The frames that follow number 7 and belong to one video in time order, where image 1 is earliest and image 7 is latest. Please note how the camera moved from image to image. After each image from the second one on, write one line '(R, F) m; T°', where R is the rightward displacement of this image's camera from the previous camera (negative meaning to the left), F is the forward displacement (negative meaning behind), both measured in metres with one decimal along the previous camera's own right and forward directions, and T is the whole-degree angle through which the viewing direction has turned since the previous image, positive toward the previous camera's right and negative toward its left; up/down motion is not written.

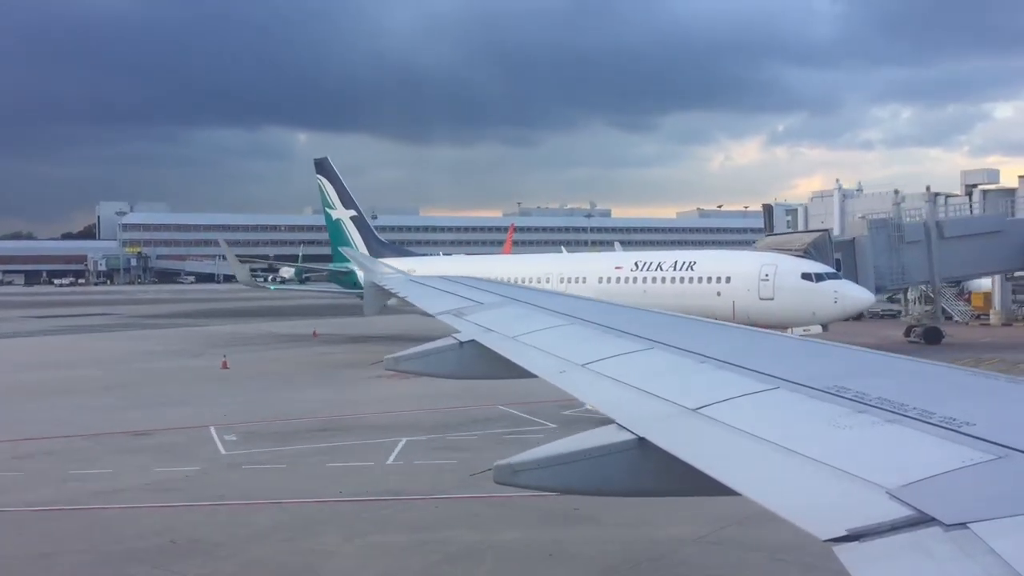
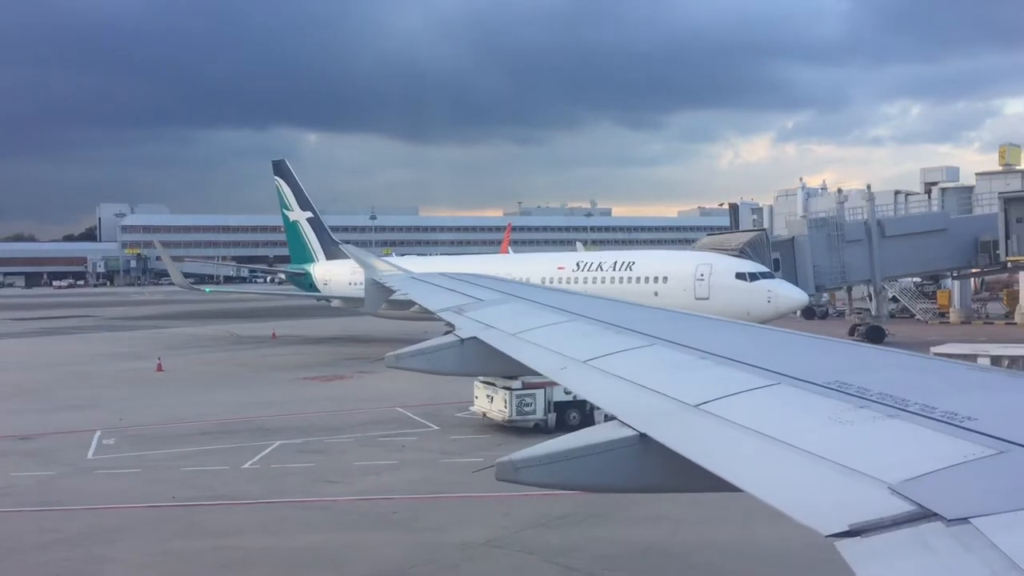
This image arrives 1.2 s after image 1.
(+0.4, 0.0) m; 0°
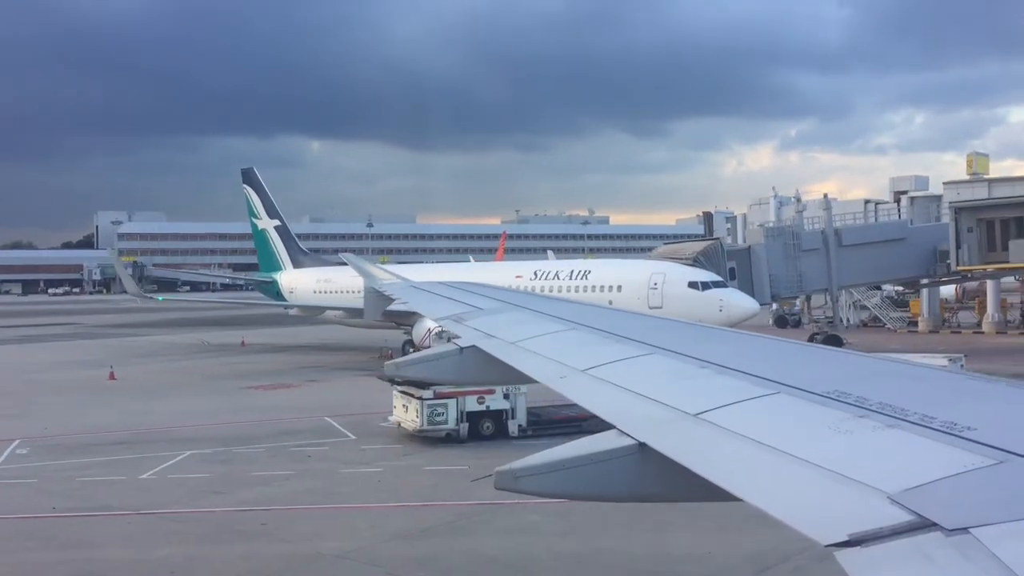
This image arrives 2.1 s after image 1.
(+0.3, 0.0) m; 0°
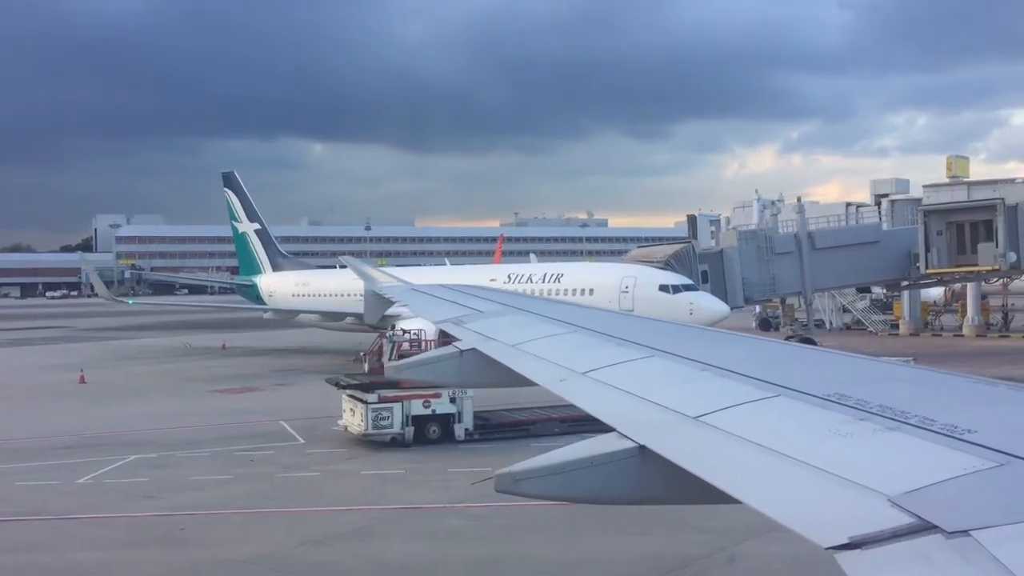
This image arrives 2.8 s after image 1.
(+0.2, 0.0) m; 0°
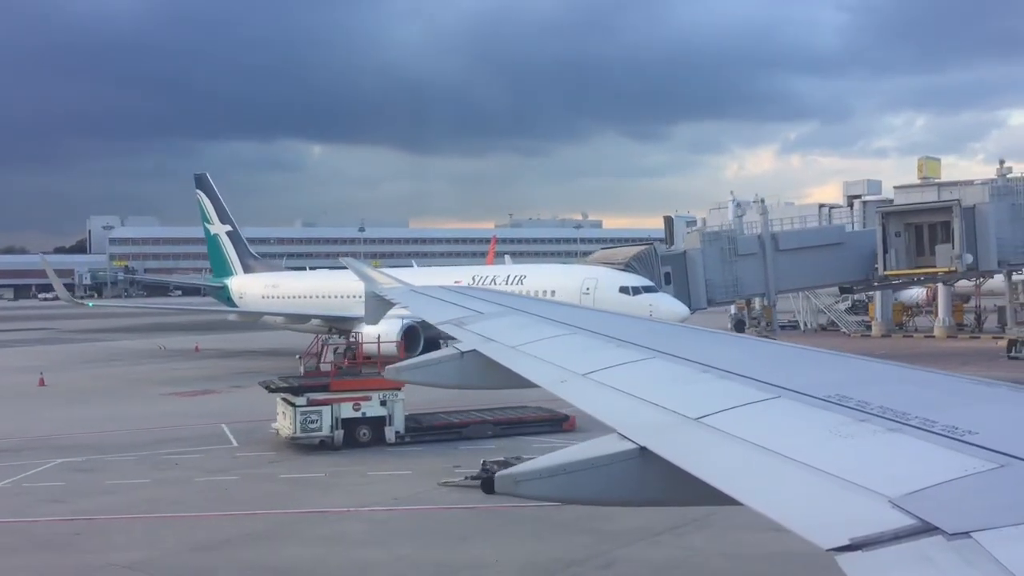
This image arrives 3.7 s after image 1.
(+0.2, 0.0) m; 0°
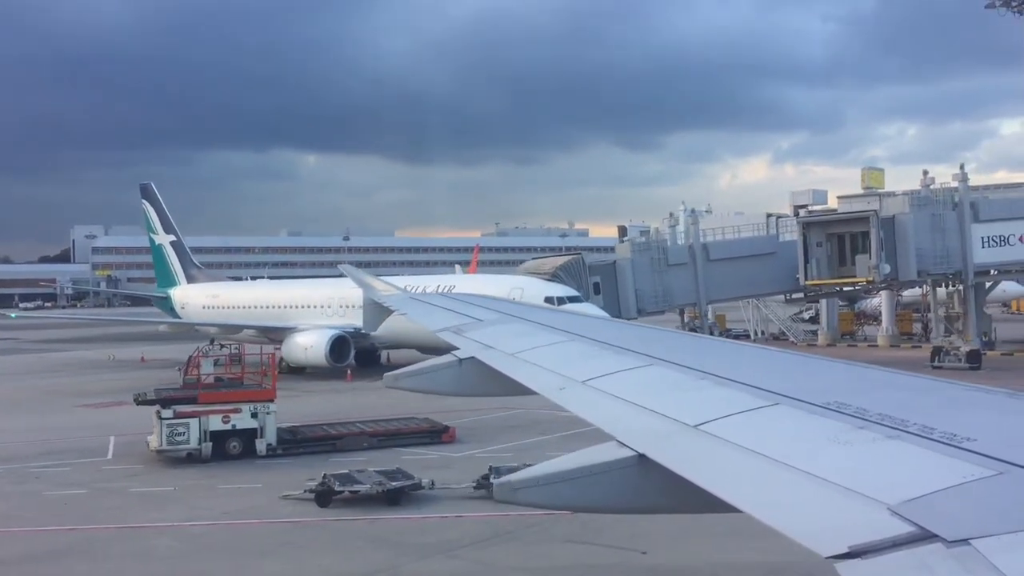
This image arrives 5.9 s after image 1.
(-0.7, -0.1) m; 0°
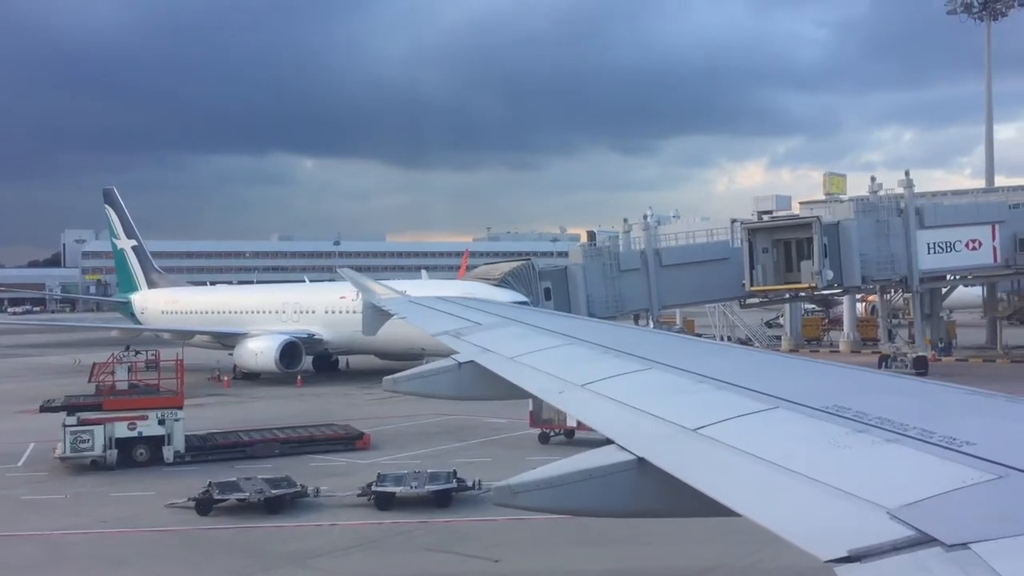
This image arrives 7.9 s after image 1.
(+0.3, +0.1) m; 0°
